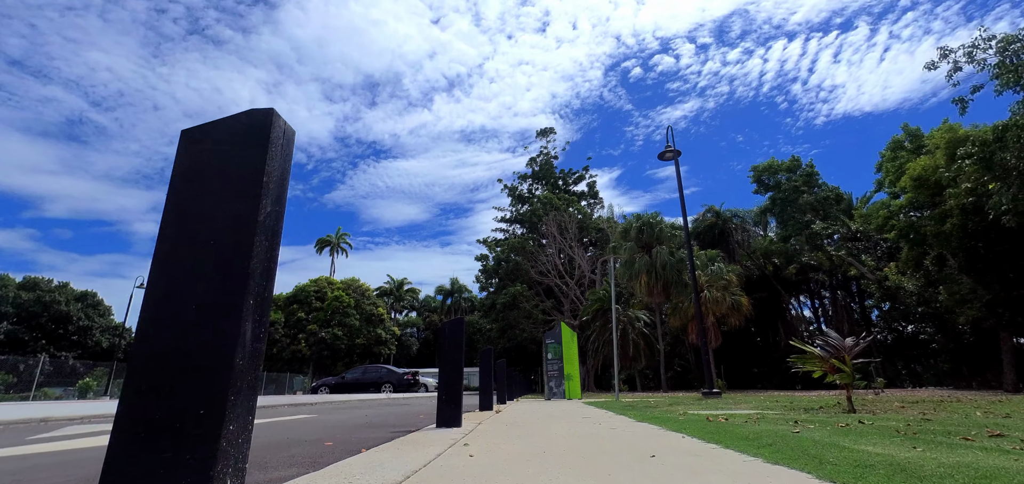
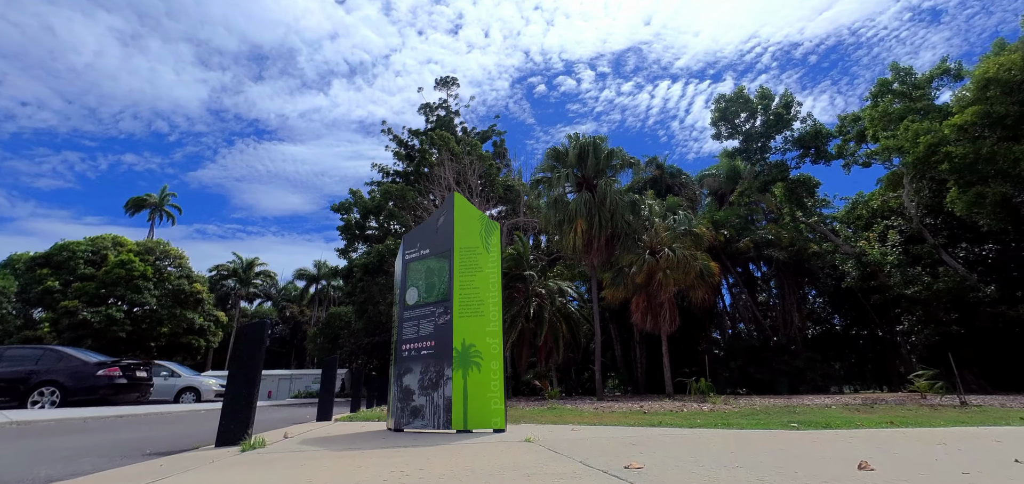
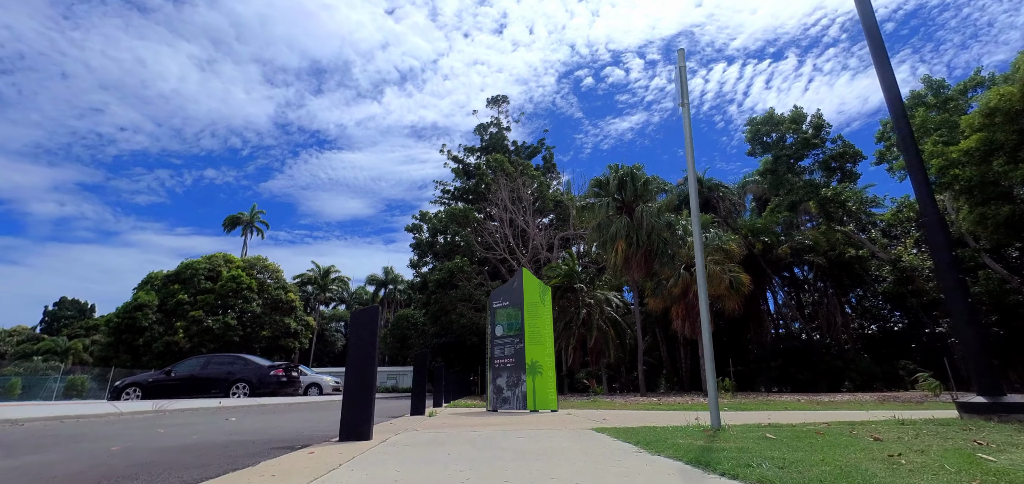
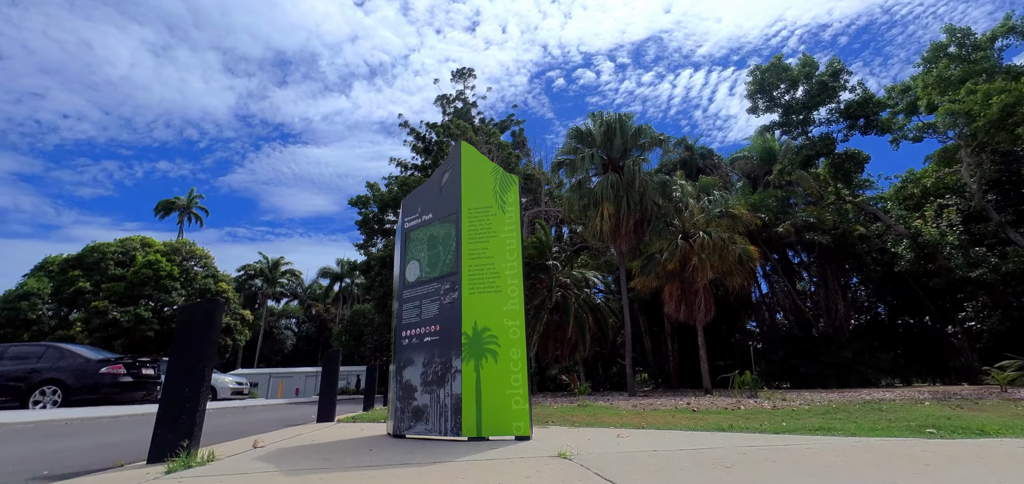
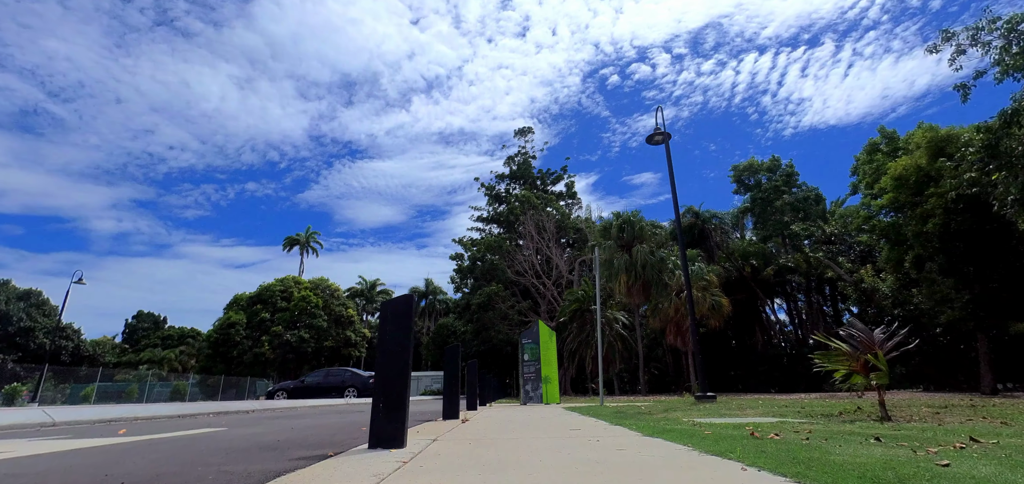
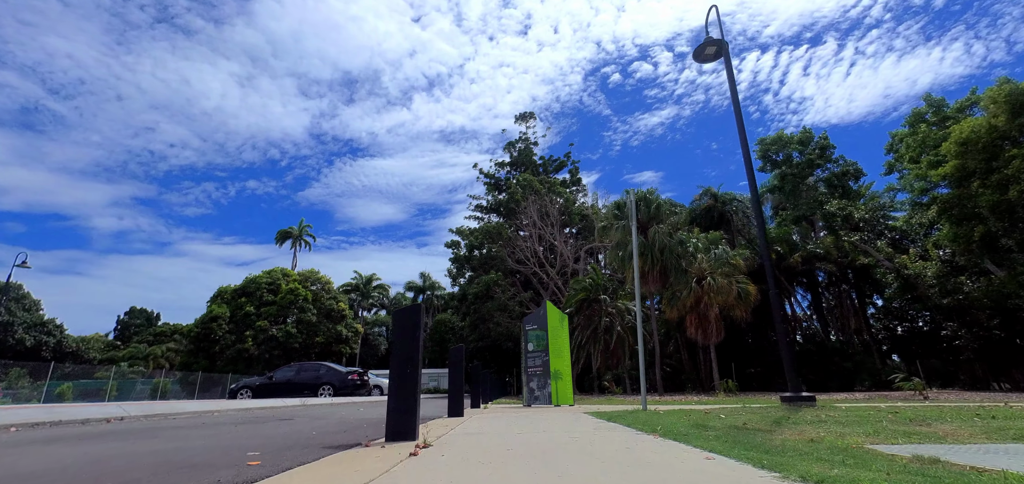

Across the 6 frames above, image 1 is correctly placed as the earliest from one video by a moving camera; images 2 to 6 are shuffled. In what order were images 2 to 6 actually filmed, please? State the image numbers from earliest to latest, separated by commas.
5, 6, 3, 2, 4
